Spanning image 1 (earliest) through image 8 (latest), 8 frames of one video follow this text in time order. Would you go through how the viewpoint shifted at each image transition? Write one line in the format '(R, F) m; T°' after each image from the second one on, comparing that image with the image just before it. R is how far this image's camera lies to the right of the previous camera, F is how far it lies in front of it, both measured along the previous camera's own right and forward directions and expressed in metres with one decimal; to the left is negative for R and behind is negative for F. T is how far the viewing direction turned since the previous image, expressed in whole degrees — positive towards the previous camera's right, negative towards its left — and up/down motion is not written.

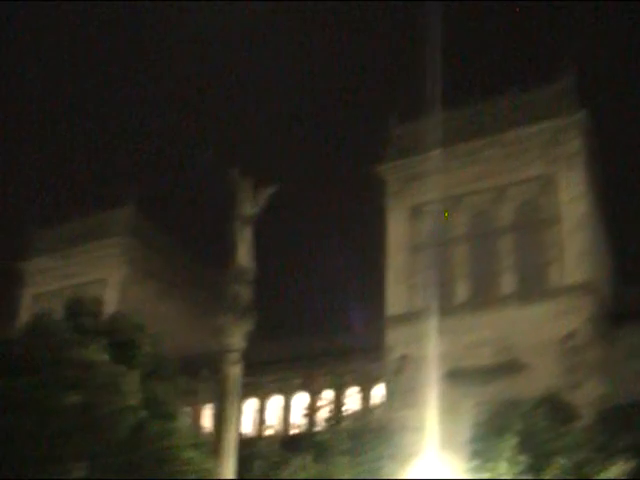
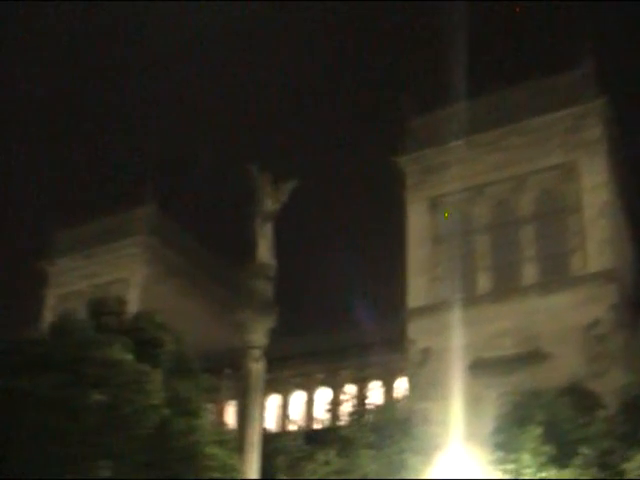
(+0.2, 0.0) m; -2°
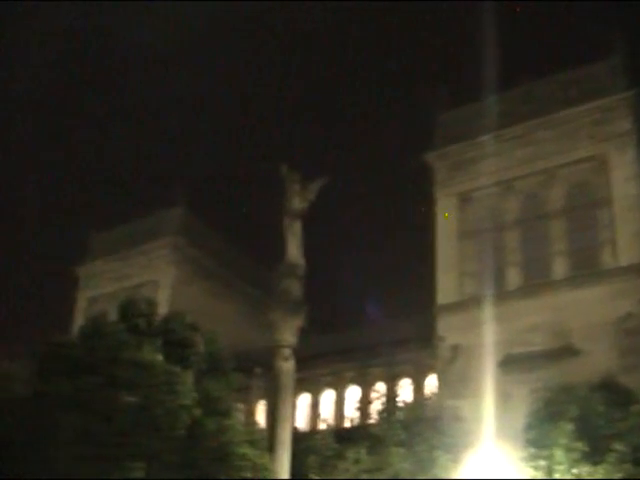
(+0.3, 0.0) m; -2°
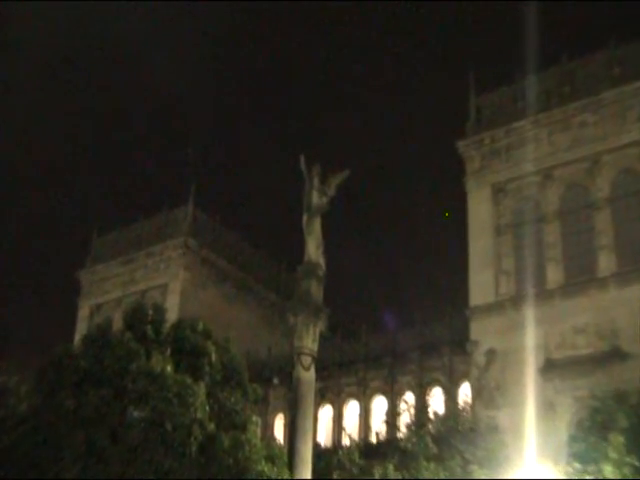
(+0.1, +2.2) m; -1°
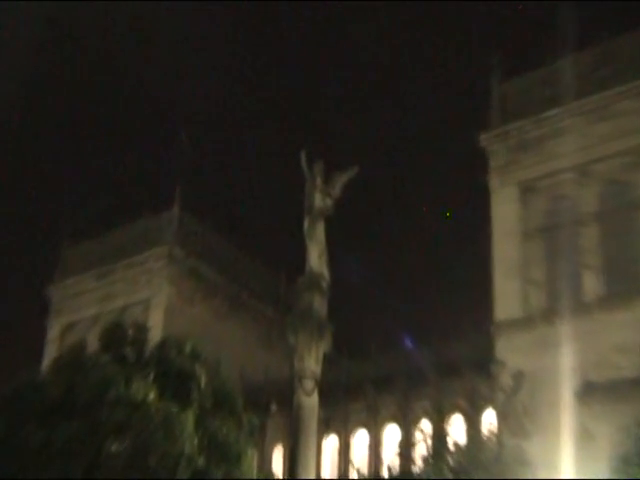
(0.0, +3.1) m; 0°
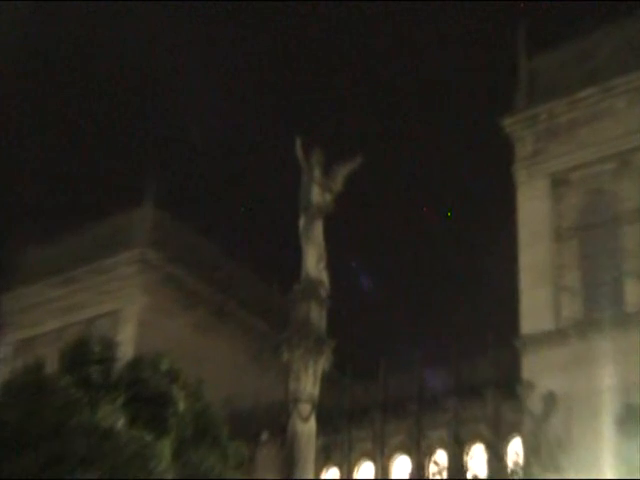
(-0.1, +3.1) m; 0°
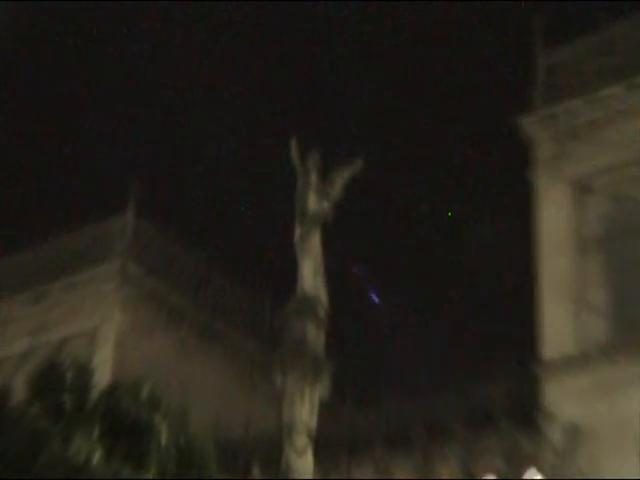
(0.0, +2.0) m; 0°
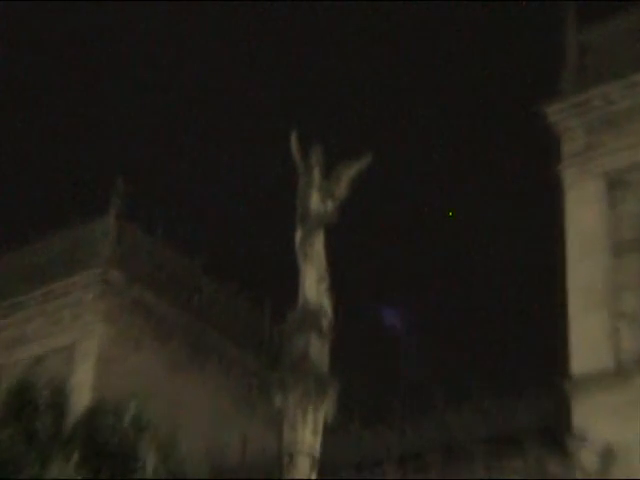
(-0.1, +1.7) m; 0°
